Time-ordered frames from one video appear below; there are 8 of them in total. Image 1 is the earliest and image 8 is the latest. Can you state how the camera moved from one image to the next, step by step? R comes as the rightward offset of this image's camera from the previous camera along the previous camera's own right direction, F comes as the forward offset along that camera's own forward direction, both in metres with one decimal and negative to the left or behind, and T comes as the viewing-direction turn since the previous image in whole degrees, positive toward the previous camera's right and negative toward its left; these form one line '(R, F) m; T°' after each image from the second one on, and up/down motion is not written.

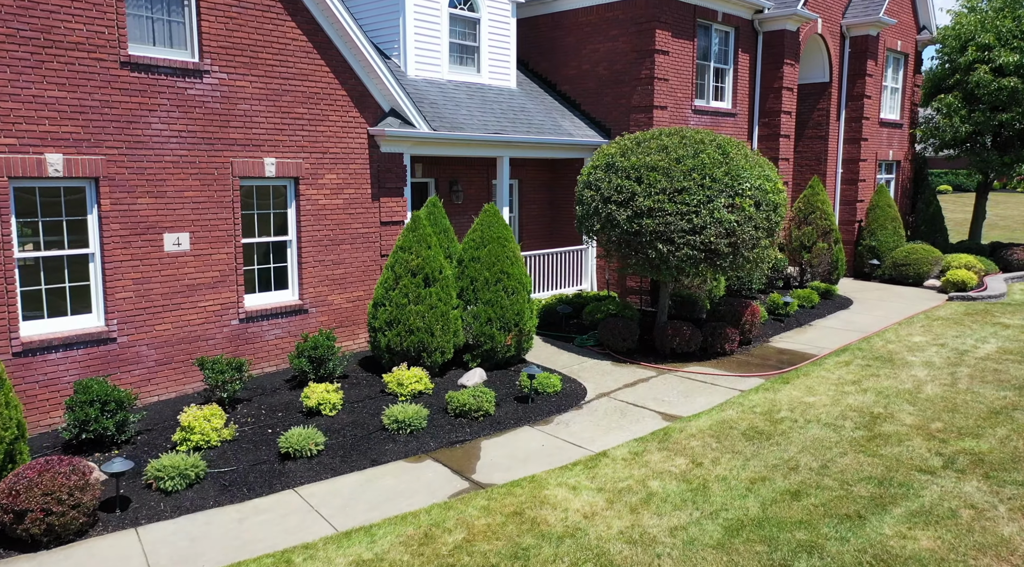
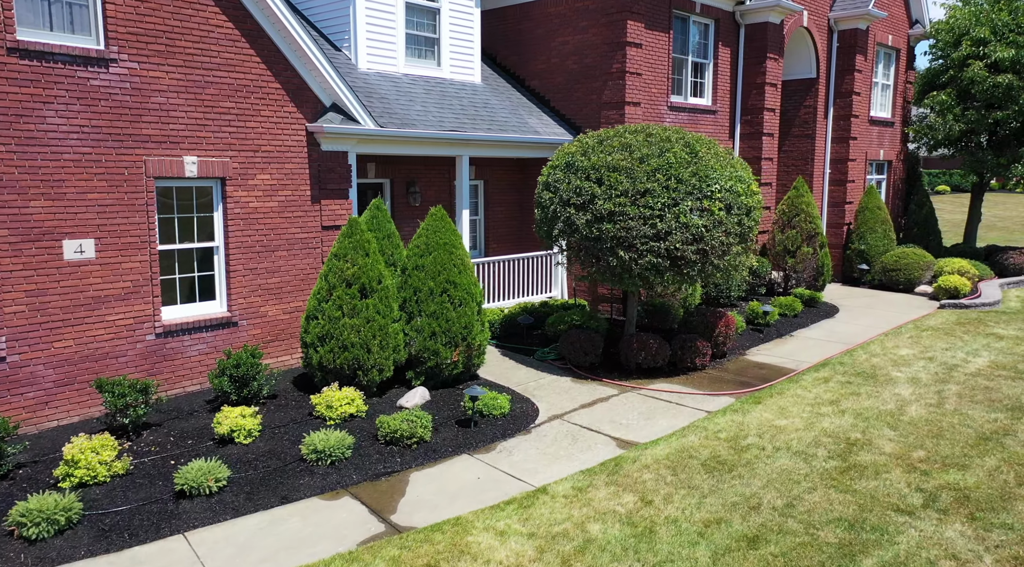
(+0.6, +0.8) m; 0°
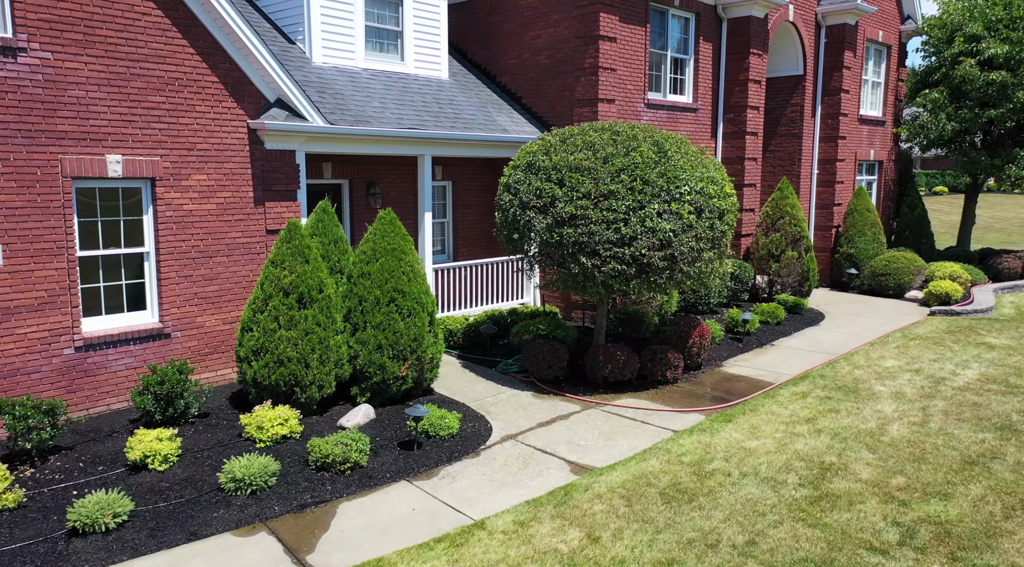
(+0.5, +0.6) m; 0°
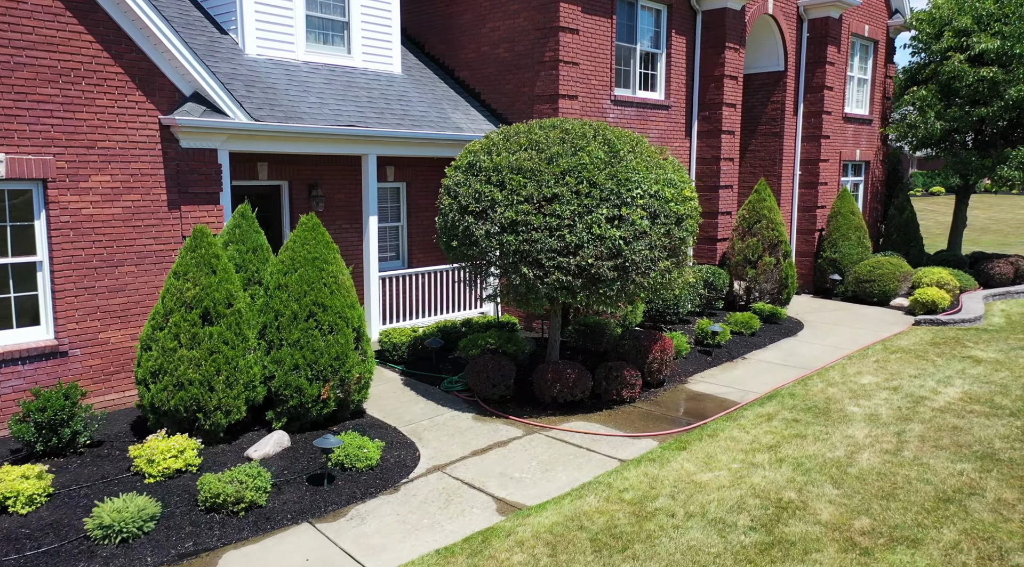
(+0.7, +0.8) m; 0°
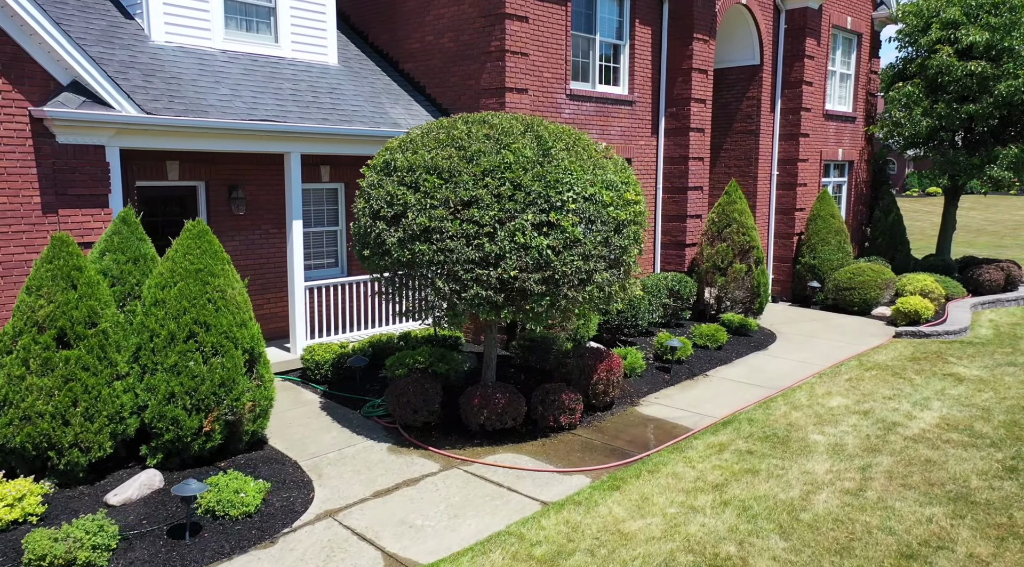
(+0.8, +0.9) m; 0°
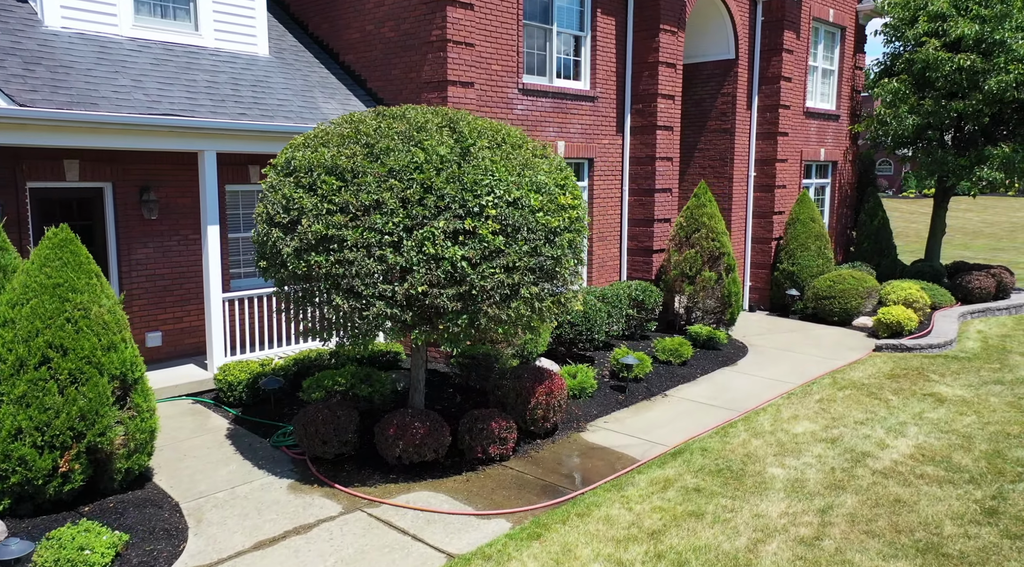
(+0.7, +0.9) m; 0°
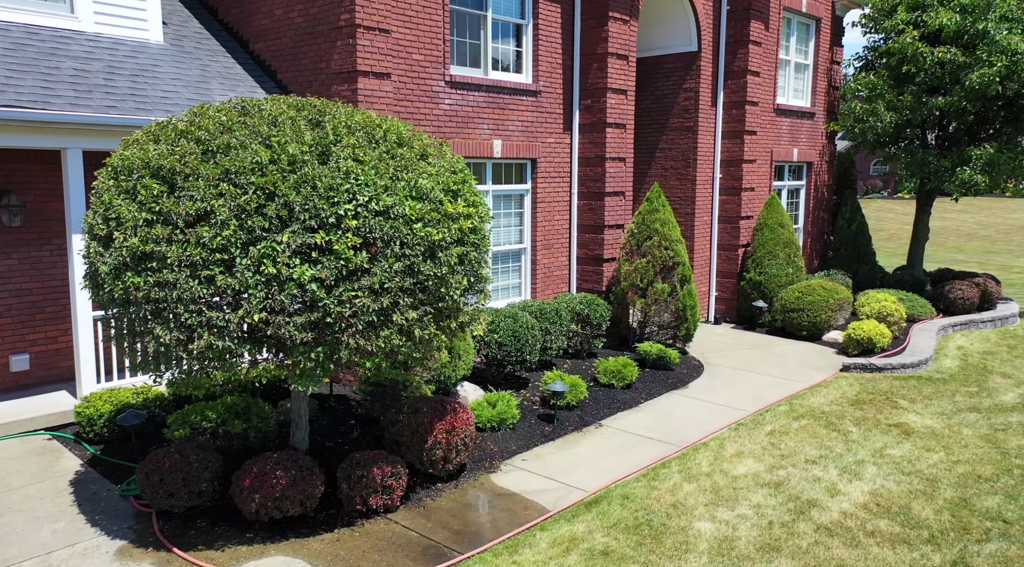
(+0.9, +1.1) m; 0°
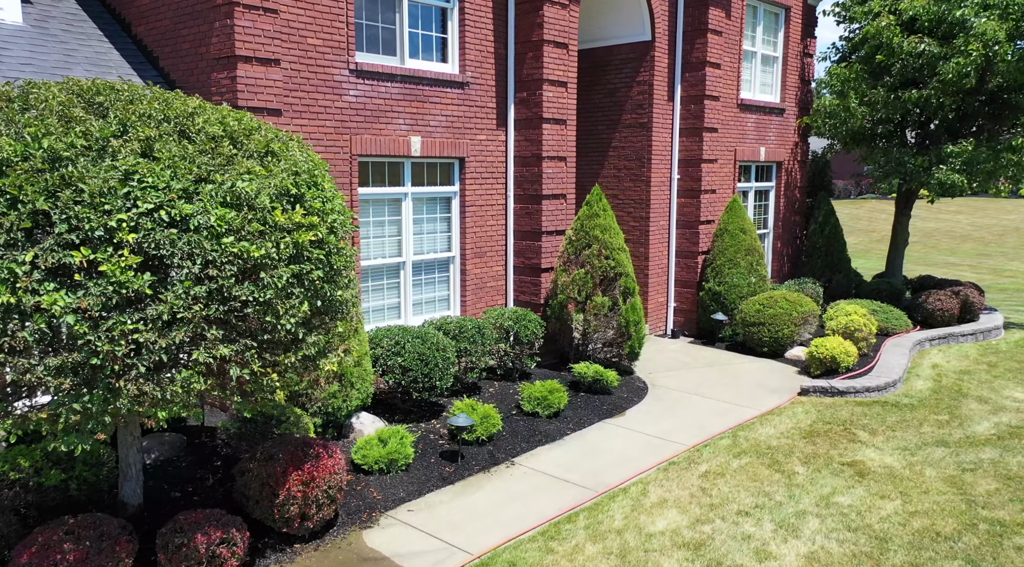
(+1.0, +1.1) m; 0°
